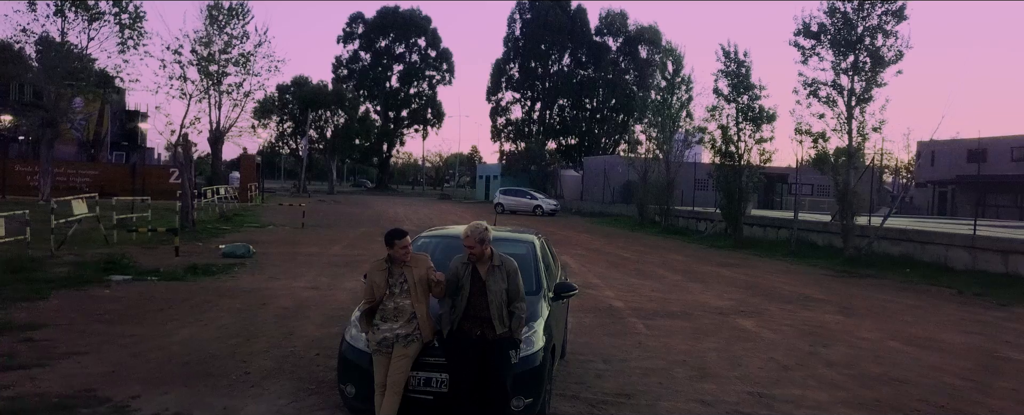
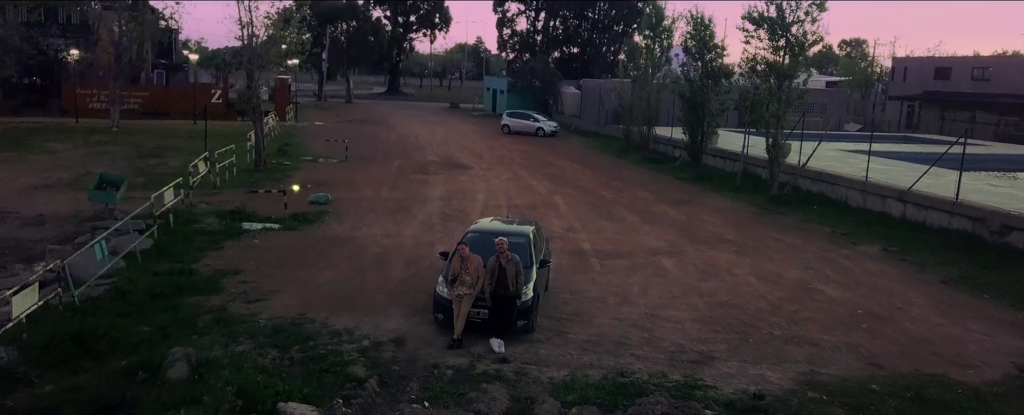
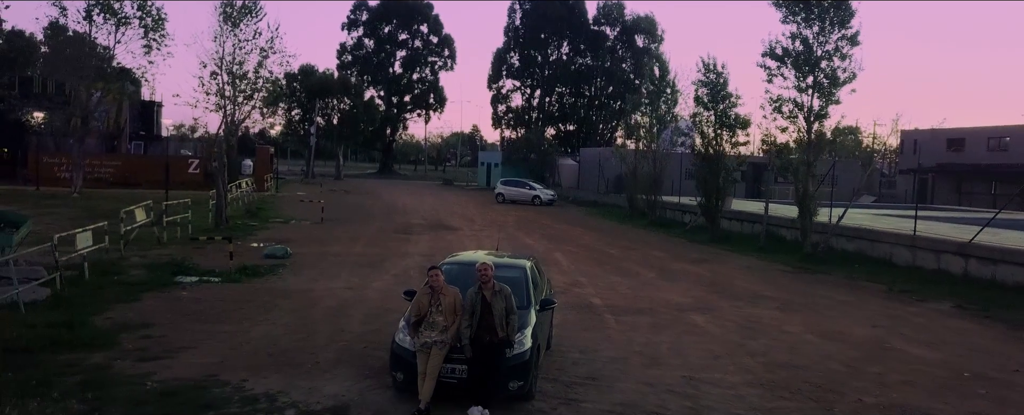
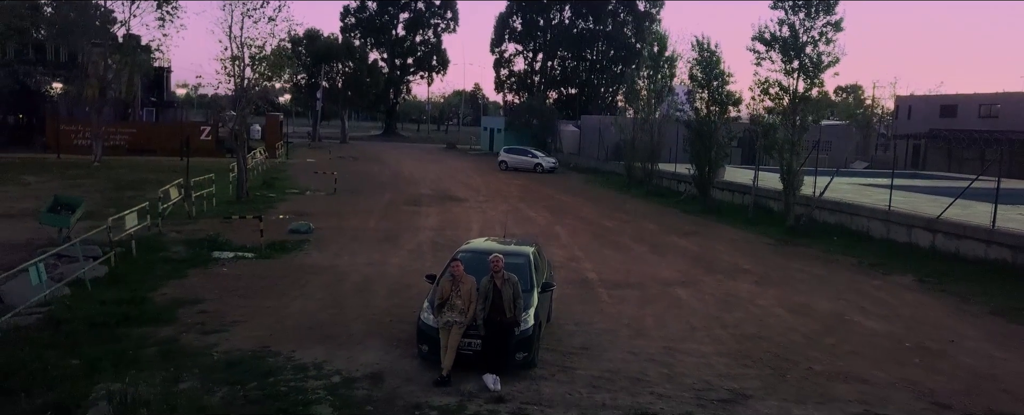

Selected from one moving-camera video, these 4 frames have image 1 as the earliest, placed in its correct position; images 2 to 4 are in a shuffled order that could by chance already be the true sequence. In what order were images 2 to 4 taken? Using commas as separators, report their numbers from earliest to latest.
3, 4, 2
